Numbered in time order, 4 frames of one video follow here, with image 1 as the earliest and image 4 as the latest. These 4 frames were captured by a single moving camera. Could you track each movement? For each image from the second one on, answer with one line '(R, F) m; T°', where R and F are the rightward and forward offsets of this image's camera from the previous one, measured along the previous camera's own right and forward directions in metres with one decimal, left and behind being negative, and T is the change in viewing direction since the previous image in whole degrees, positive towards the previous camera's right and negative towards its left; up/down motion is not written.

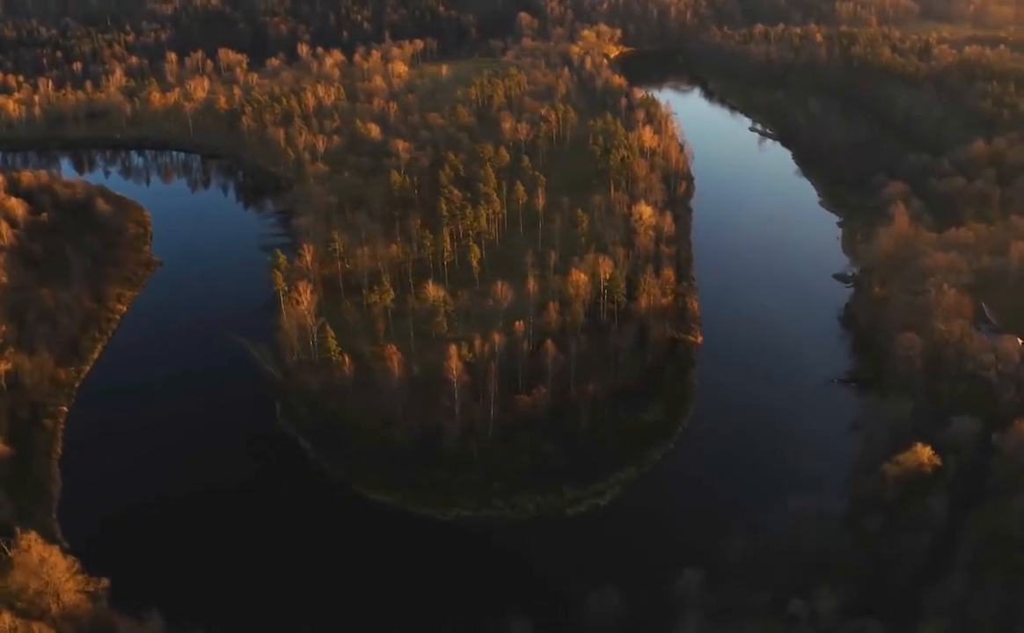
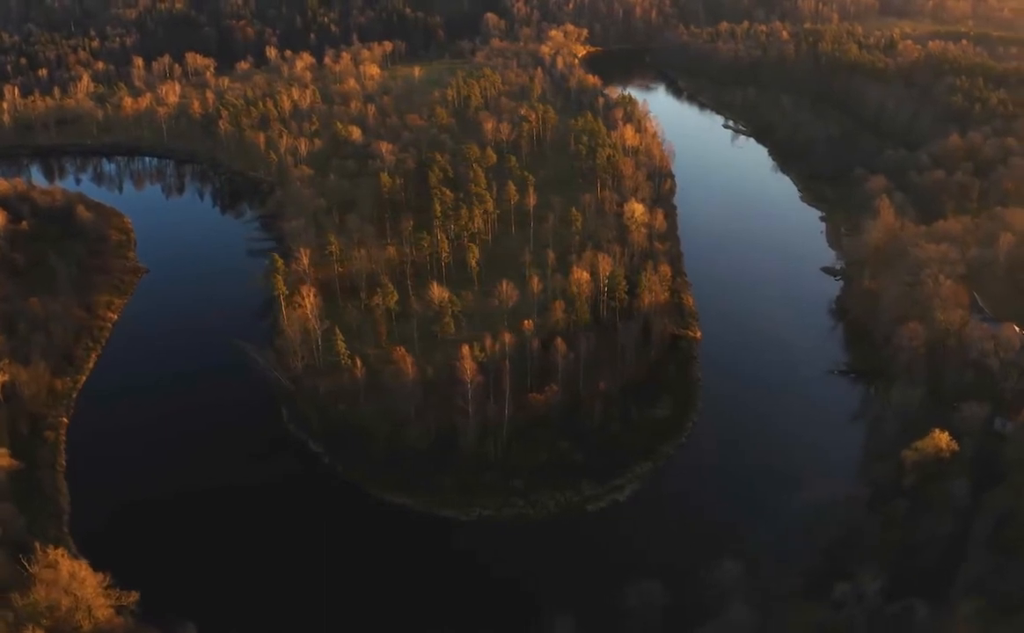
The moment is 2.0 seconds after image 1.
(-1.0, +0.2) m; +2°
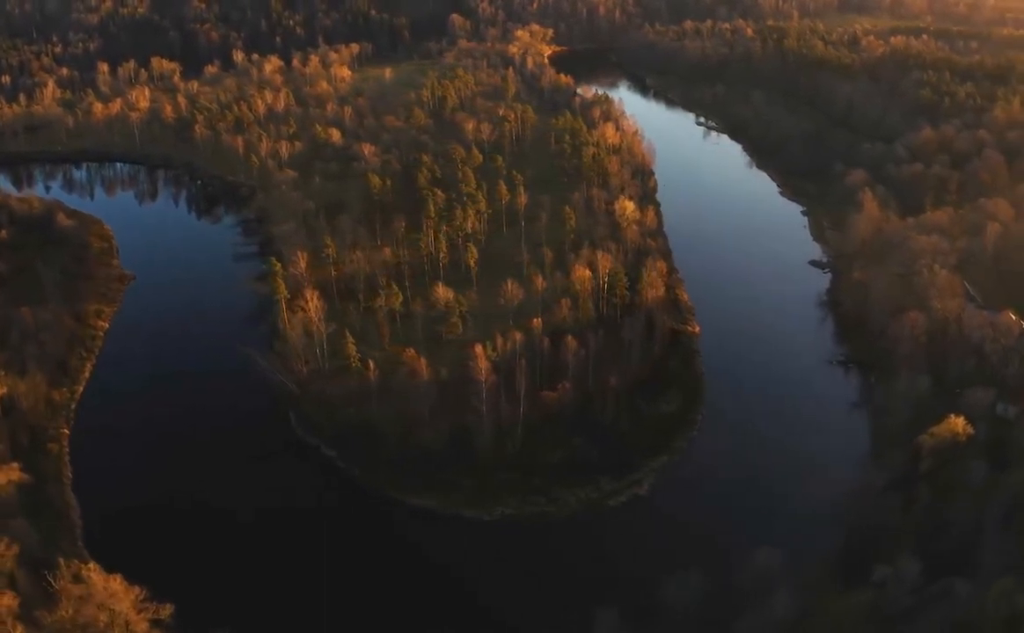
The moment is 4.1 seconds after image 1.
(-1.0, +0.2) m; +2°
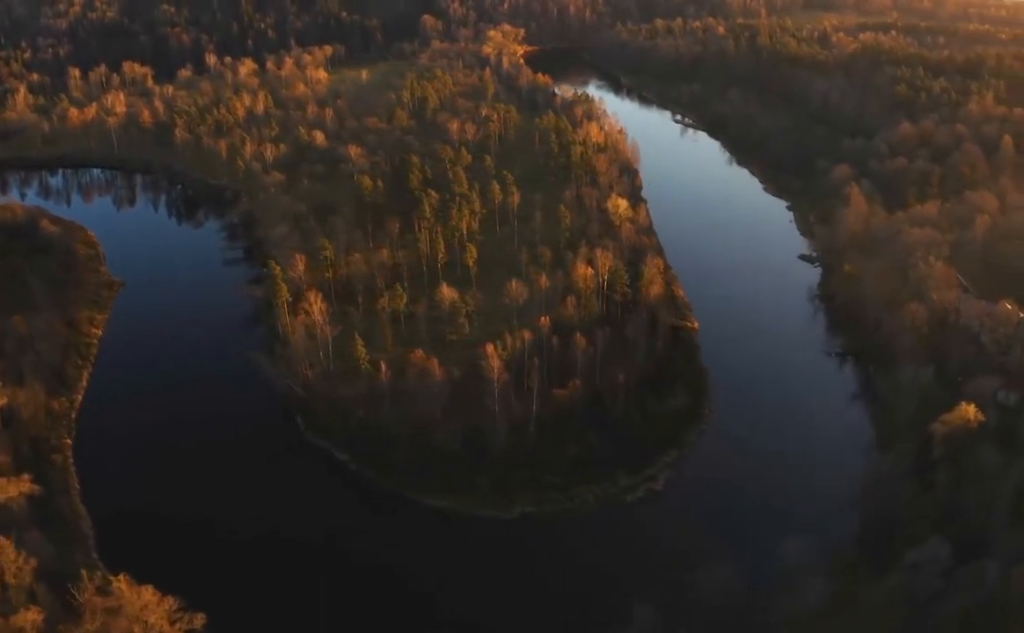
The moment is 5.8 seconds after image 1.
(-0.8, +0.1) m; +1°
